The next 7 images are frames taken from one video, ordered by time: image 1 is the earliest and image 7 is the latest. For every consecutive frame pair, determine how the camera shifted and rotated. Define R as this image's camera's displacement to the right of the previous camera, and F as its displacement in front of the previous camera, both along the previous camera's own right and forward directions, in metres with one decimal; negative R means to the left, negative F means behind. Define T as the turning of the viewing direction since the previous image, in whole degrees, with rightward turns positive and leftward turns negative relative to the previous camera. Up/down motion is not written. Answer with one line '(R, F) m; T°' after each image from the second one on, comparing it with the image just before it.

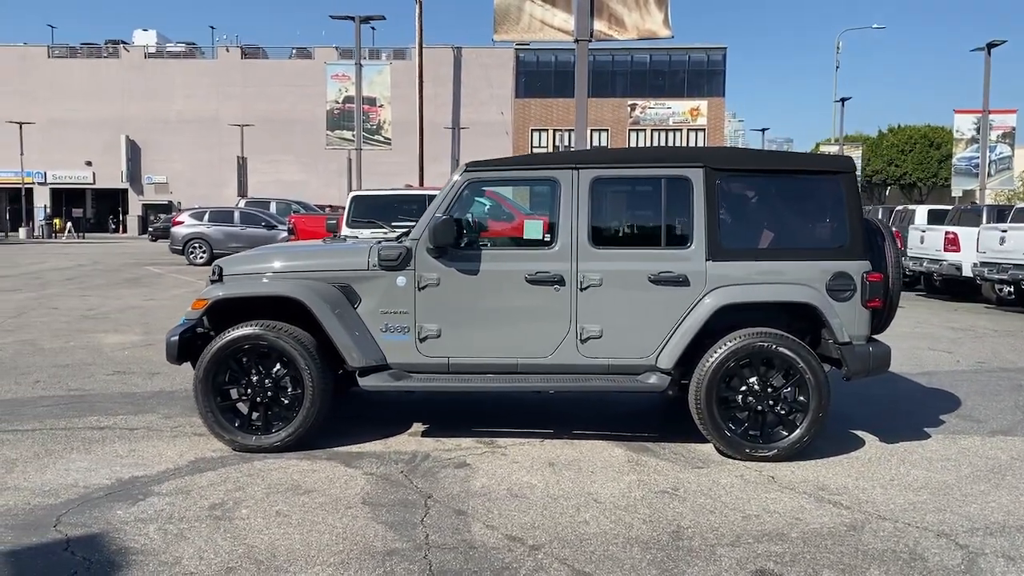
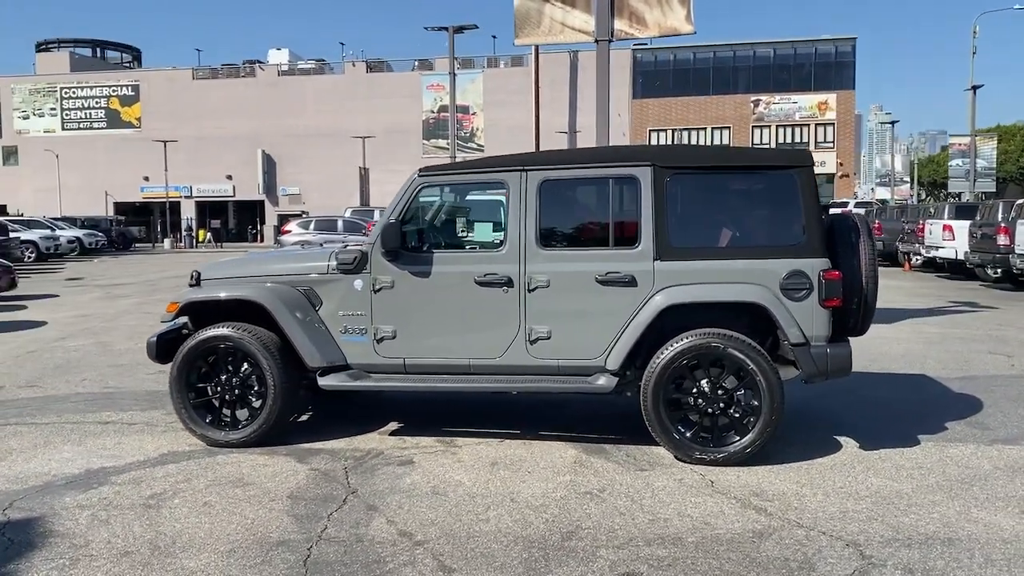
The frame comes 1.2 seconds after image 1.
(+1.2, 0.0) m; -8°
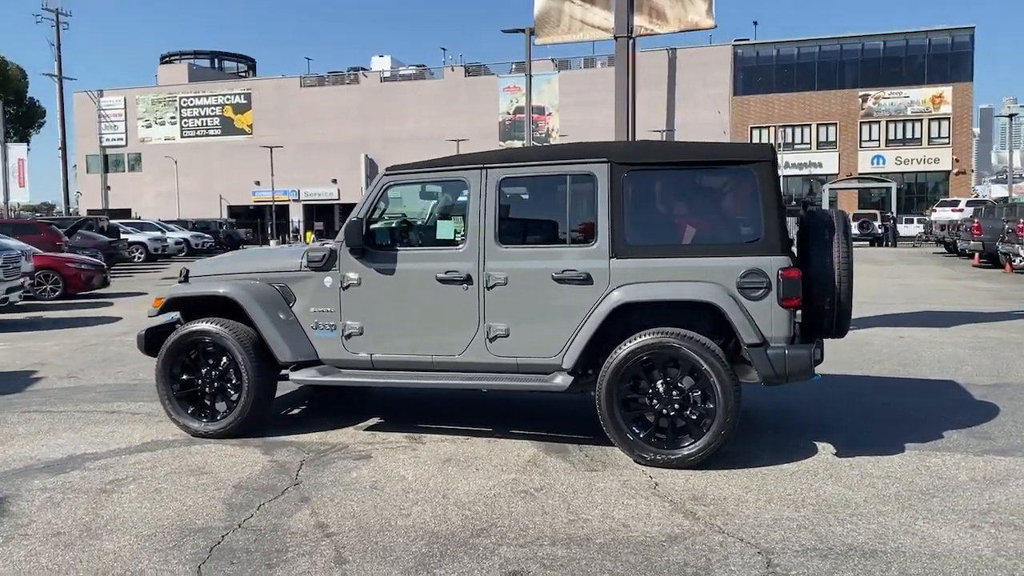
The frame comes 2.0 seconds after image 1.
(+0.9, +0.1) m; -7°
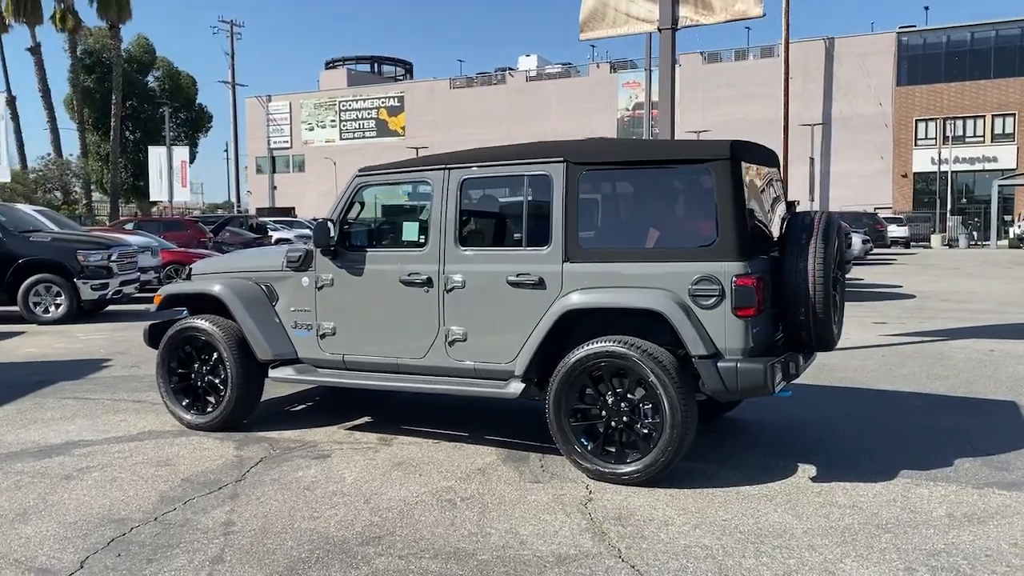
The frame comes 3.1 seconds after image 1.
(+1.2, +0.2) m; -10°
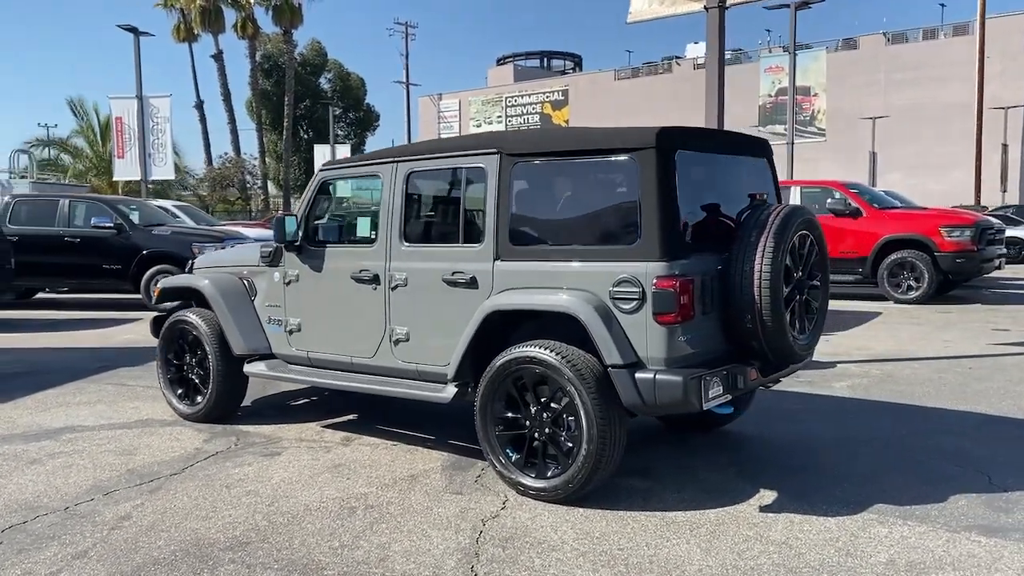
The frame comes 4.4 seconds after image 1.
(+1.3, +0.4) m; -11°
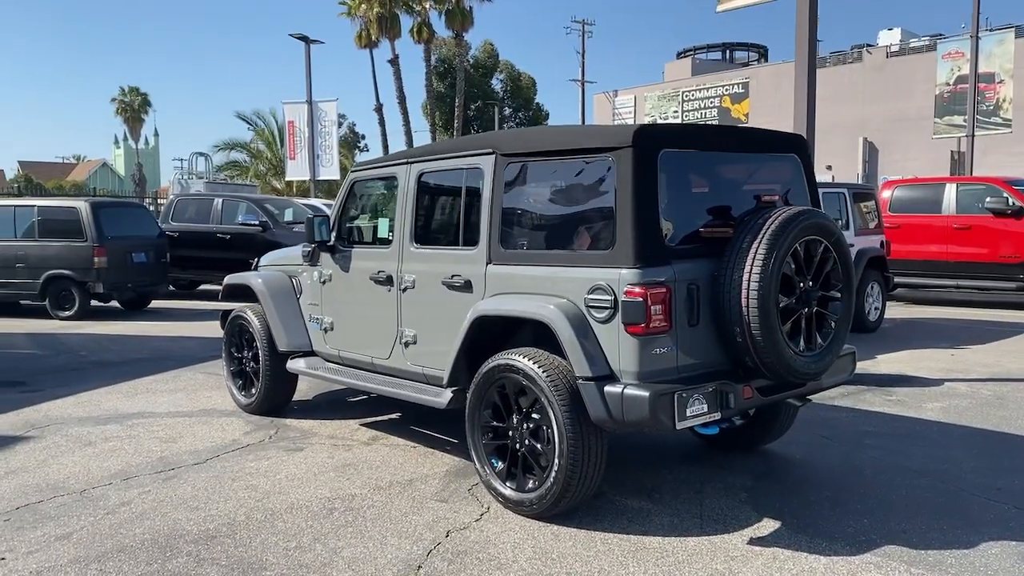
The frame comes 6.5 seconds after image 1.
(+1.0, +0.3) m; -12°
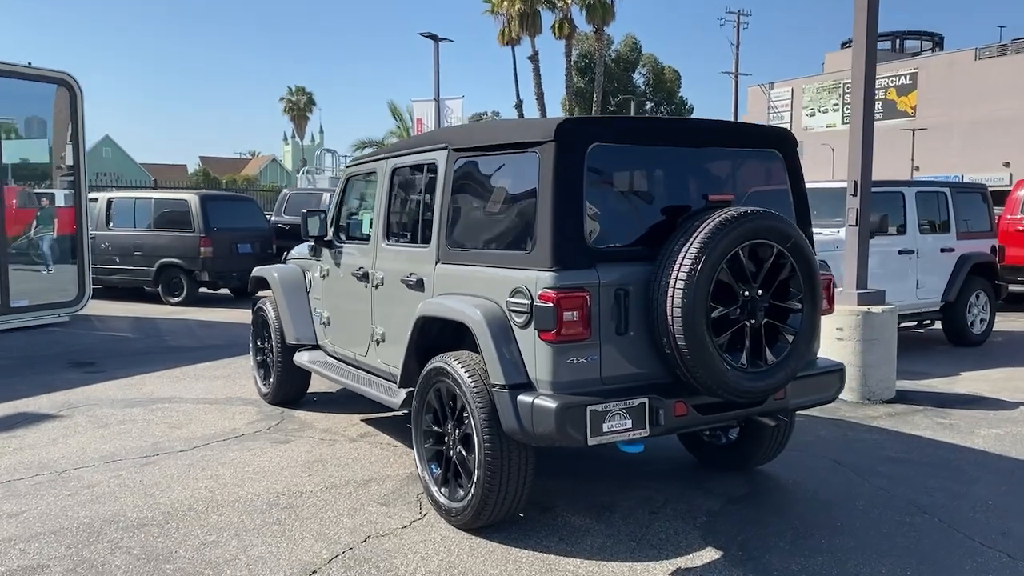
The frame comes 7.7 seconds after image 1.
(+1.0, +0.3) m; -10°
